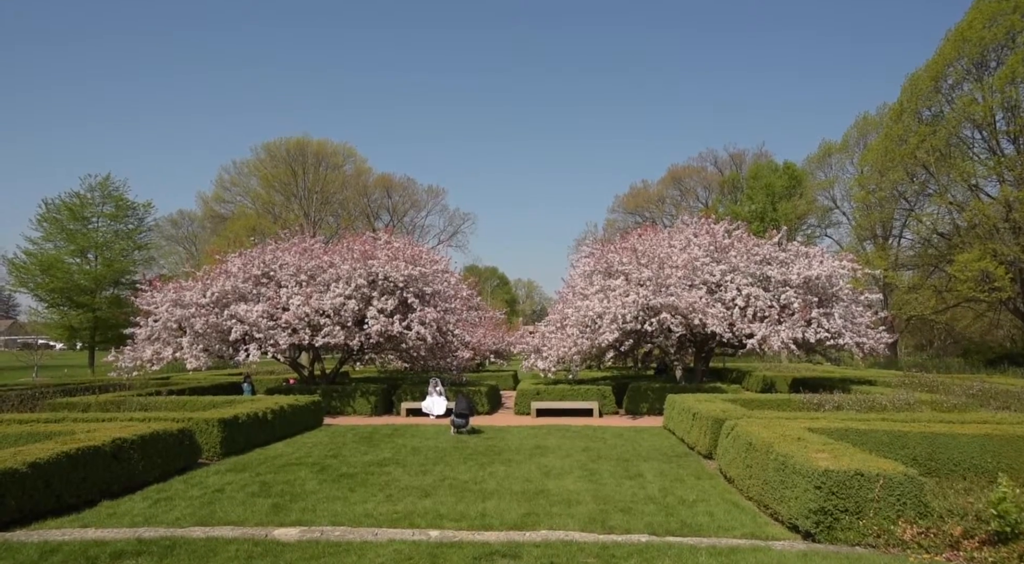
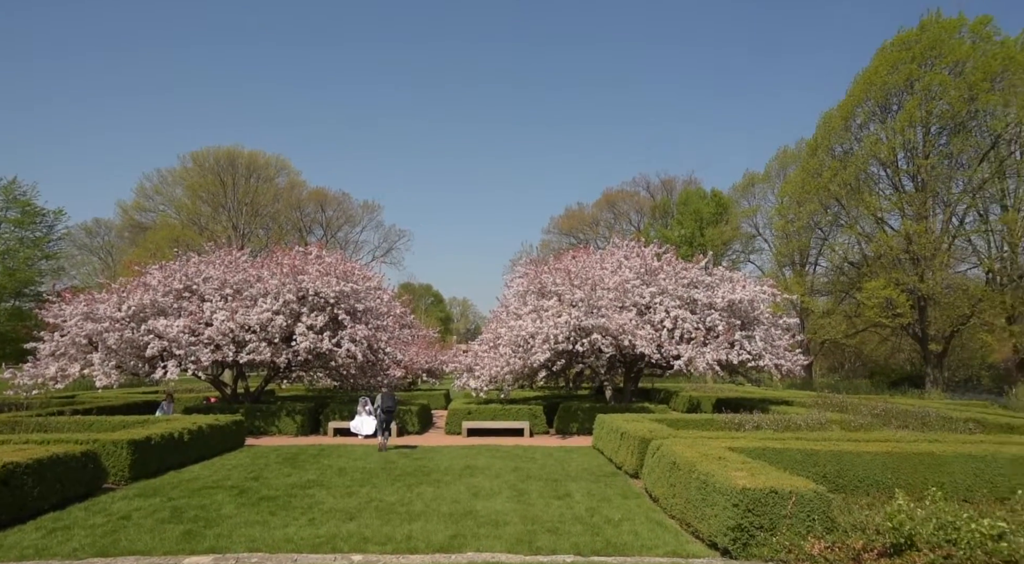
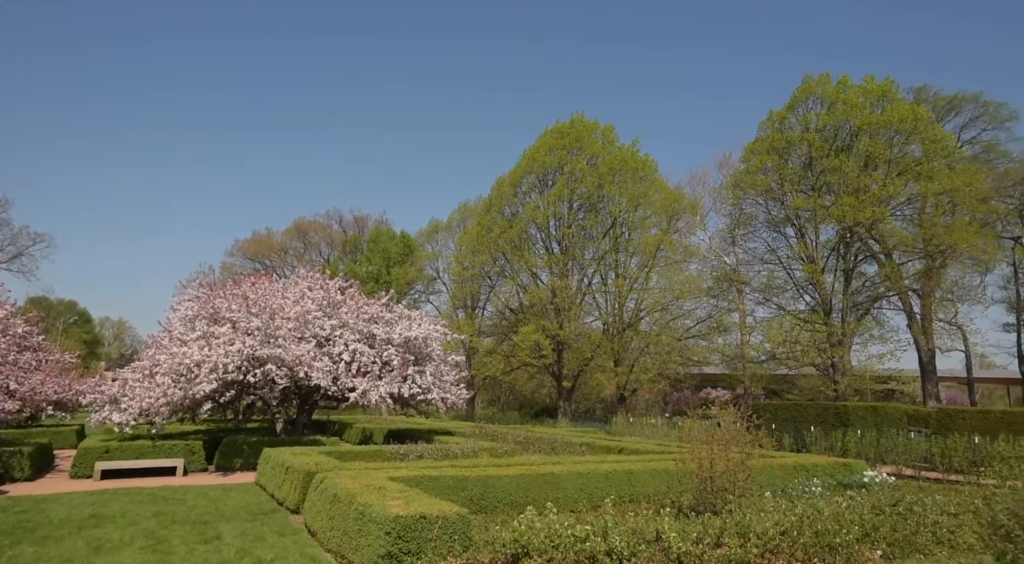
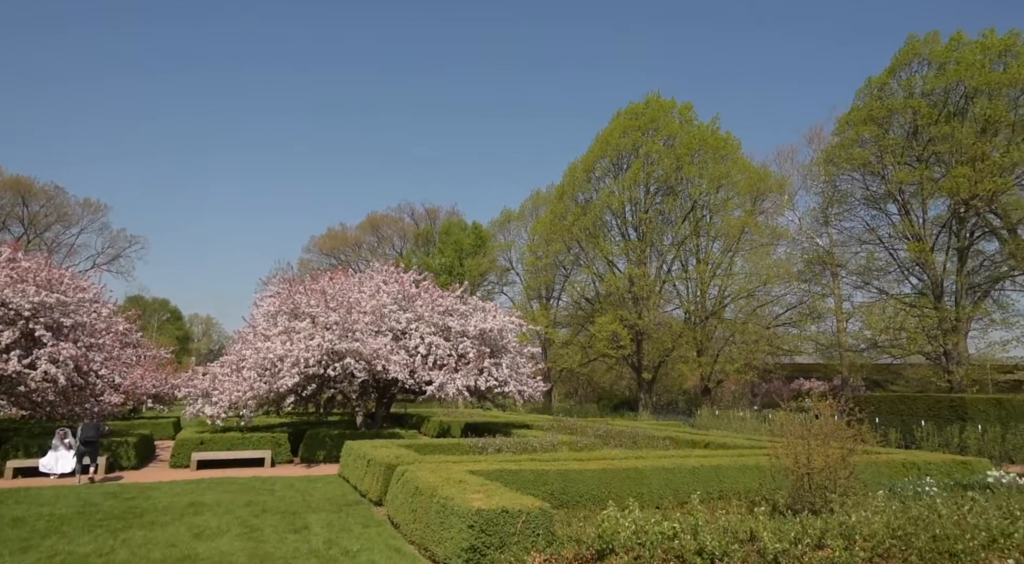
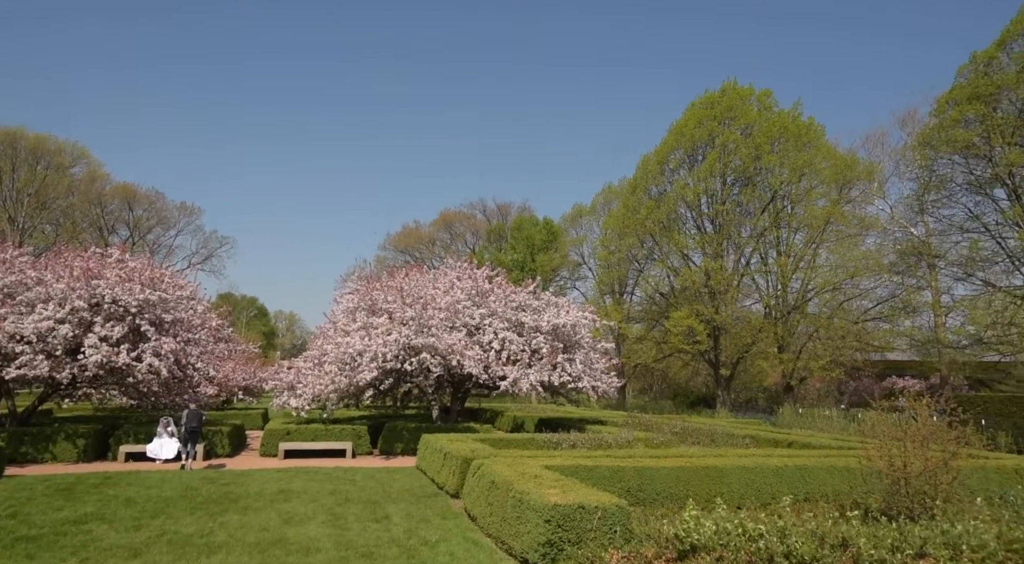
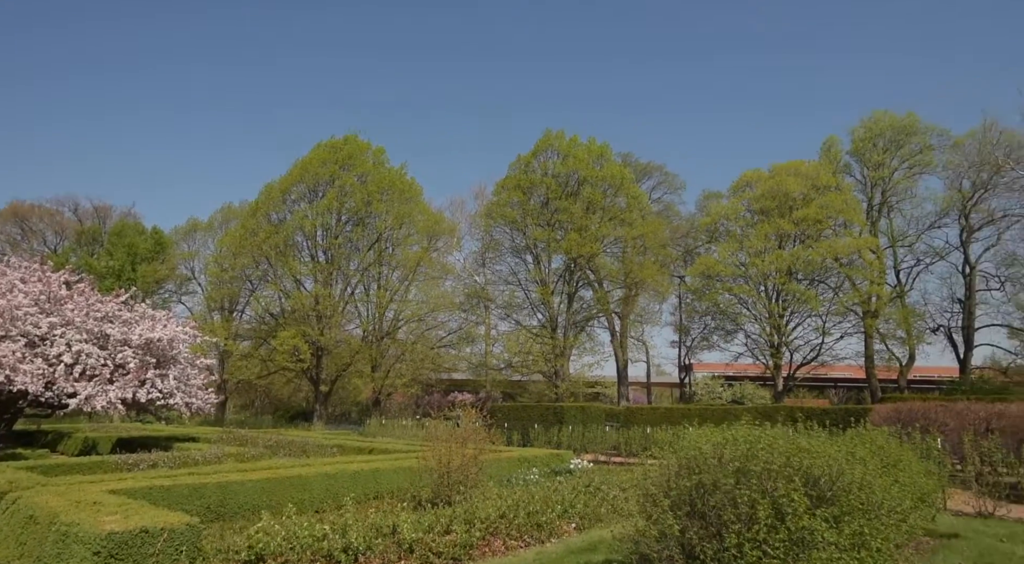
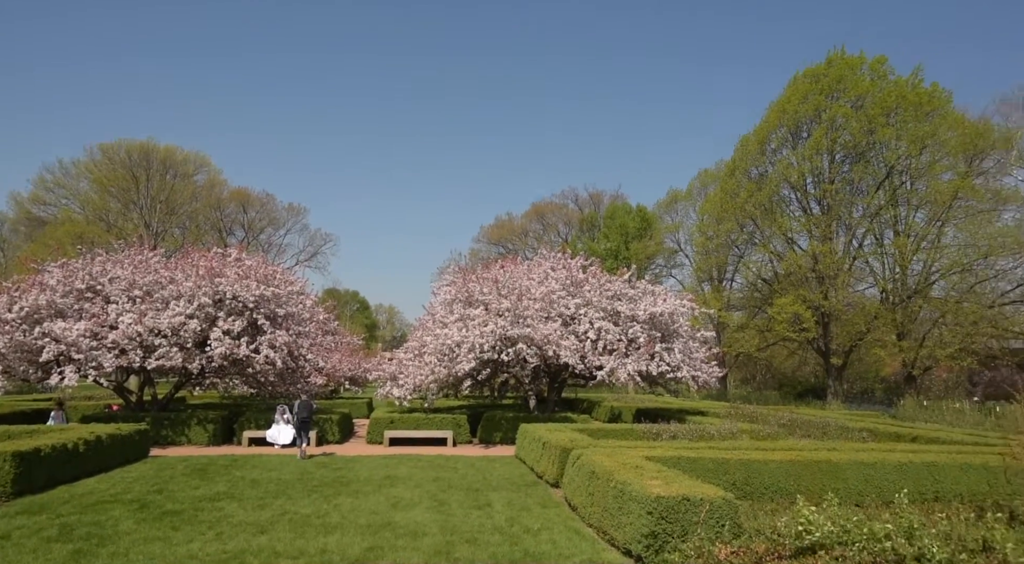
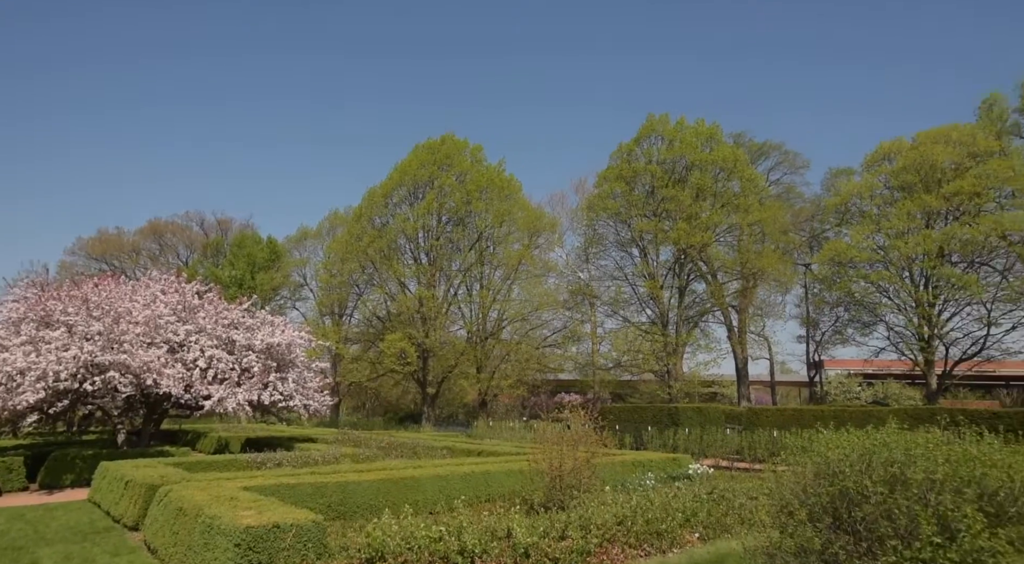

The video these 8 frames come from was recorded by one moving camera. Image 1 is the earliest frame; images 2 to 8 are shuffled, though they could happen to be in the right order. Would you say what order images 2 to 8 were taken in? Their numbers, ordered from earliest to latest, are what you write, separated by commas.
2, 7, 5, 4, 3, 8, 6
